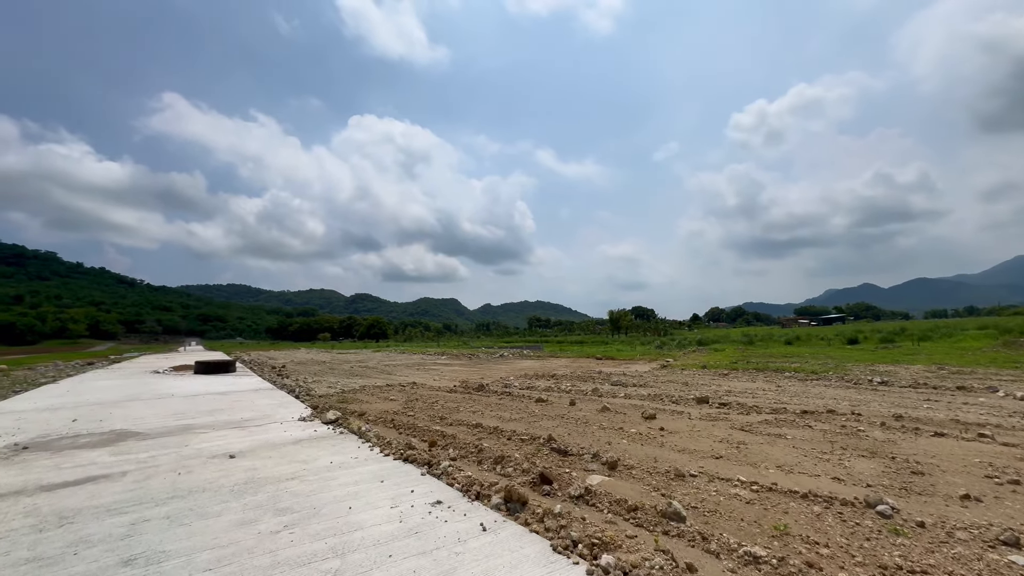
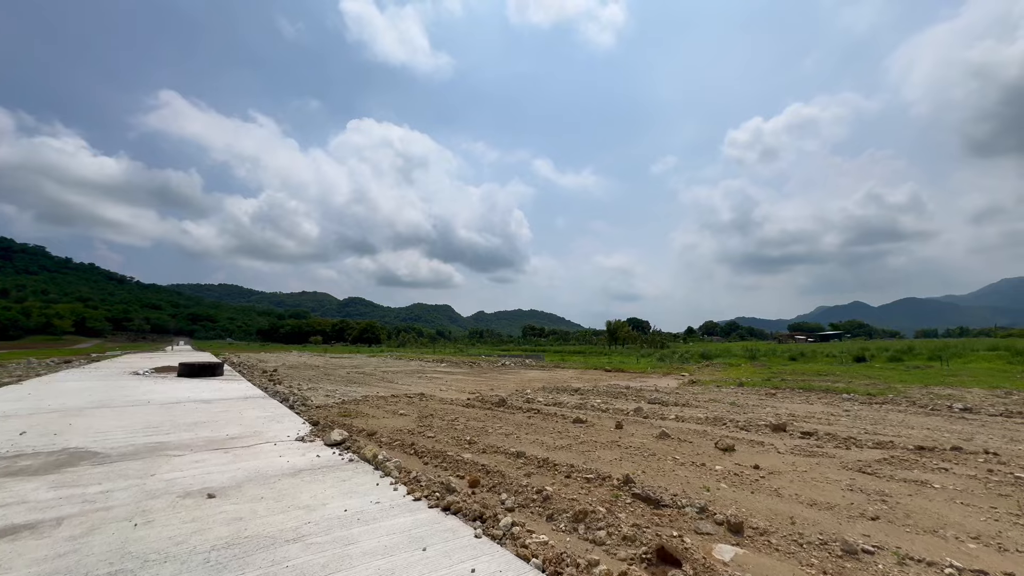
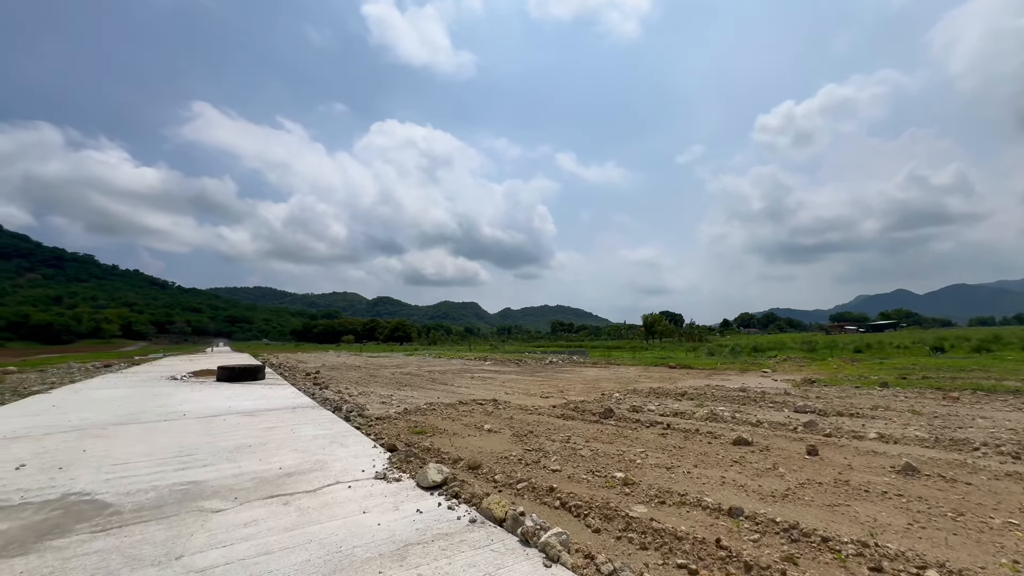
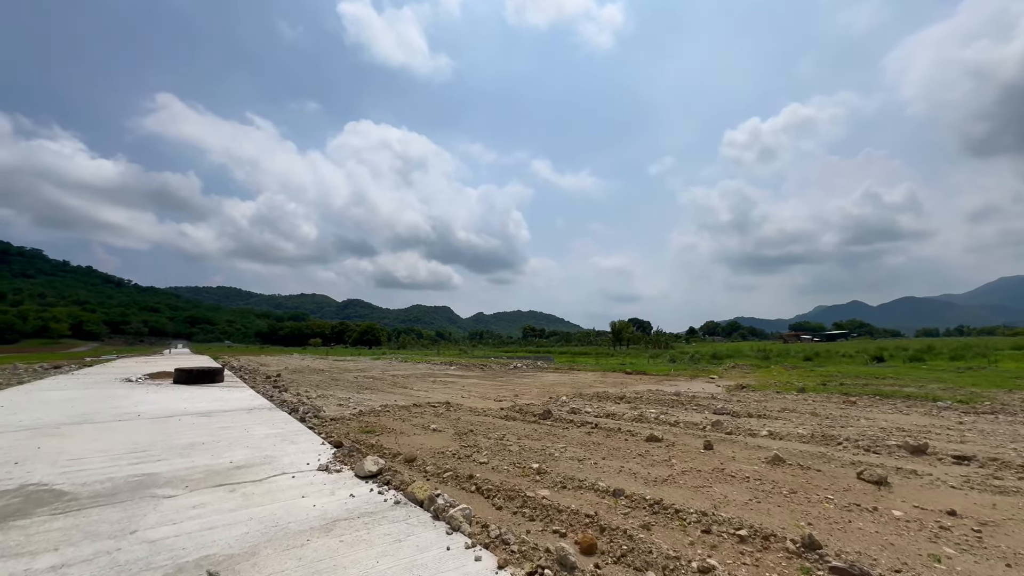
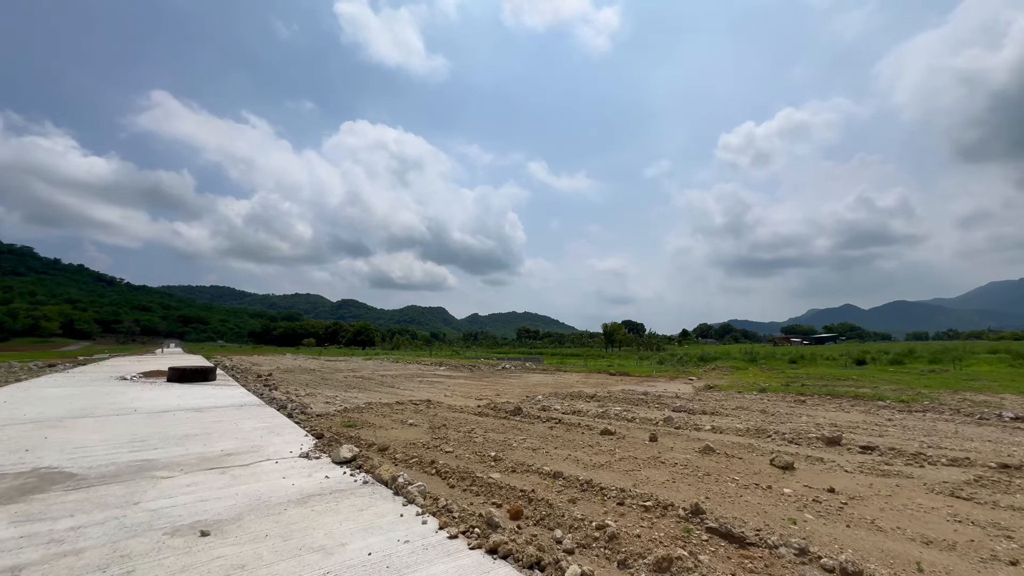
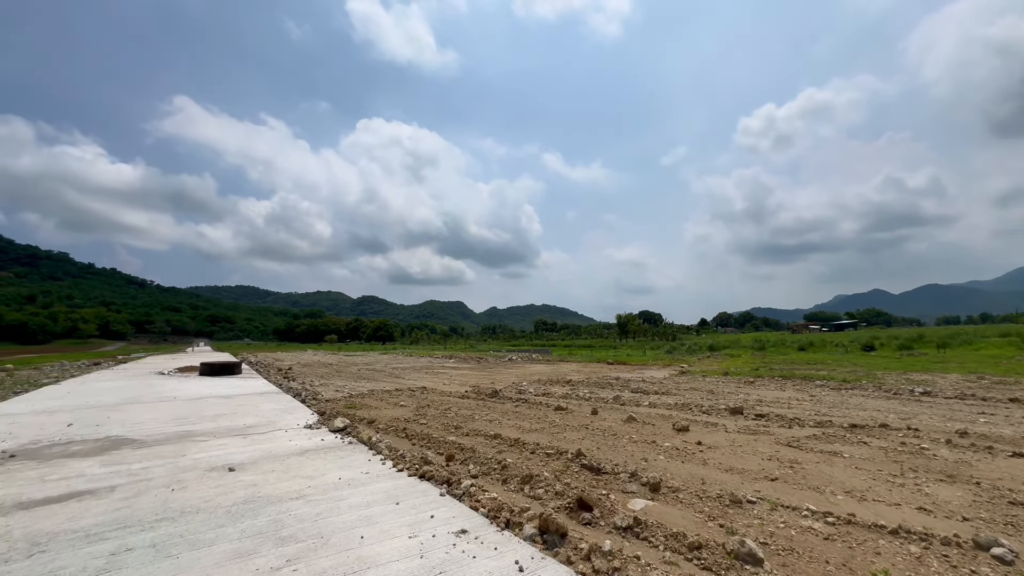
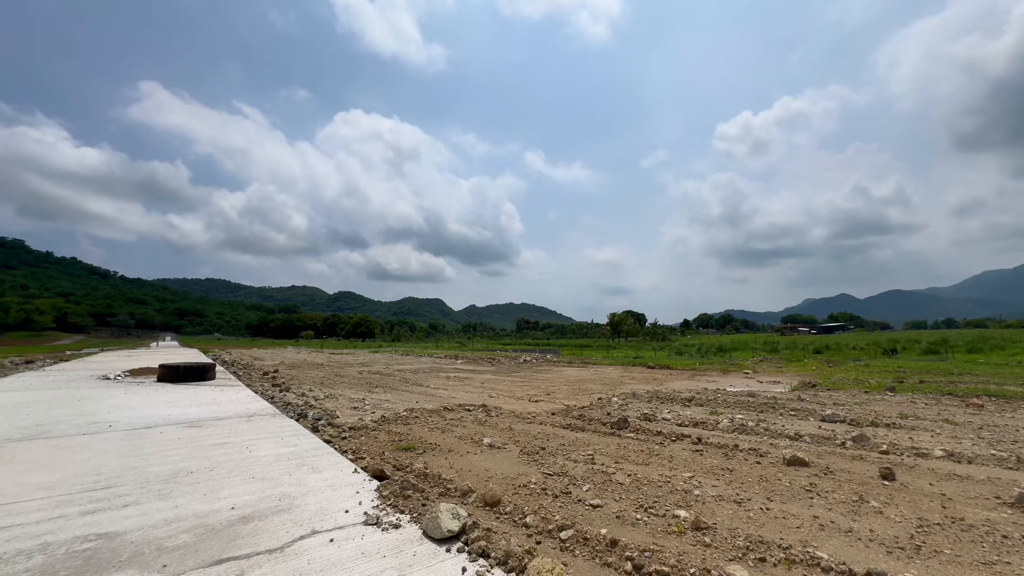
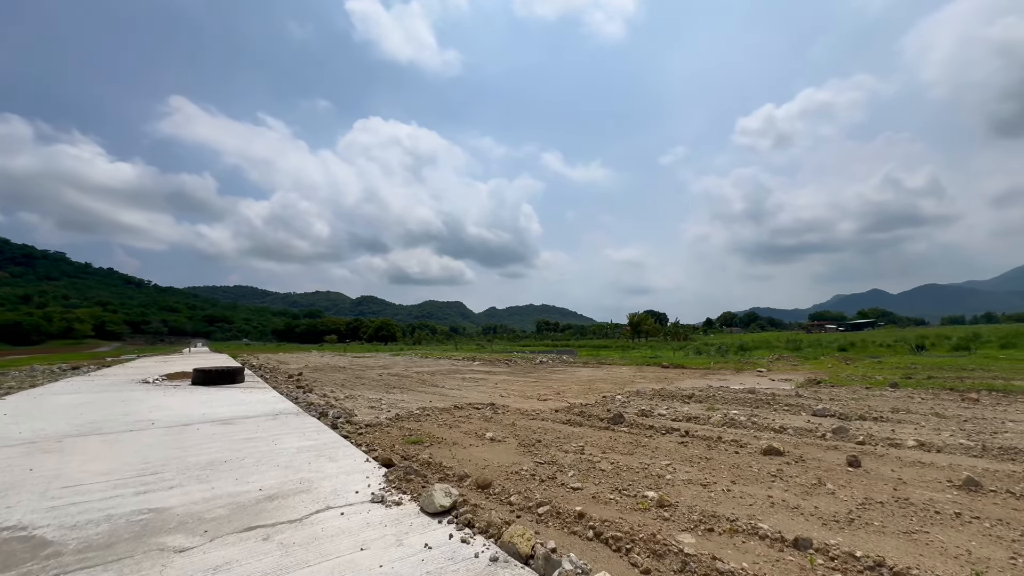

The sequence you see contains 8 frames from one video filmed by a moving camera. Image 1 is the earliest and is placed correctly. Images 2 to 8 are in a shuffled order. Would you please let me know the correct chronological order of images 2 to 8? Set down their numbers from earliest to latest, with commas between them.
6, 2, 5, 4, 3, 8, 7
